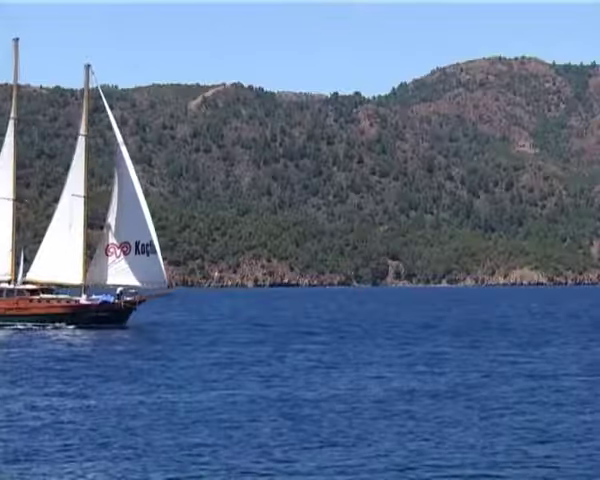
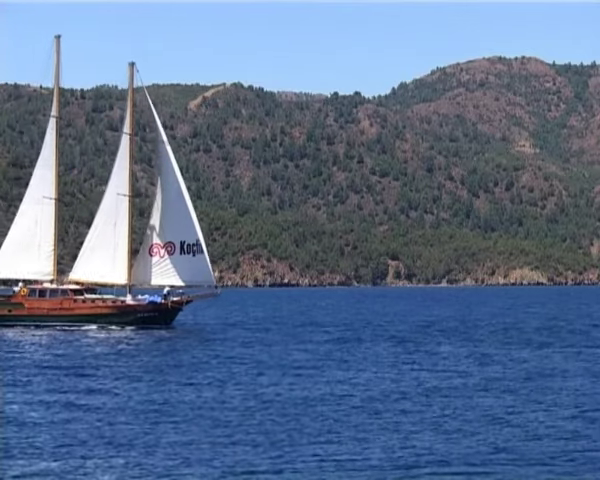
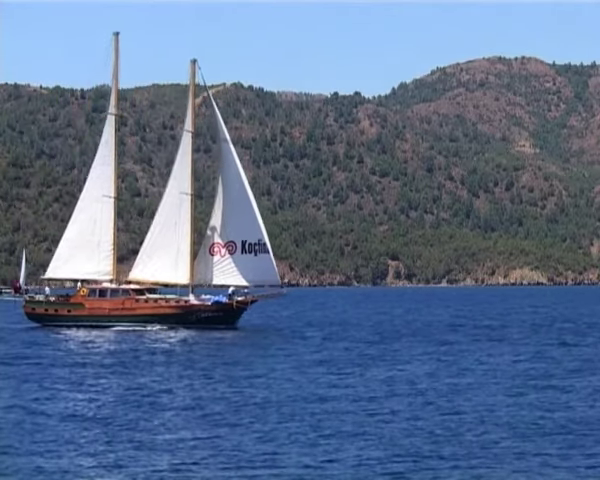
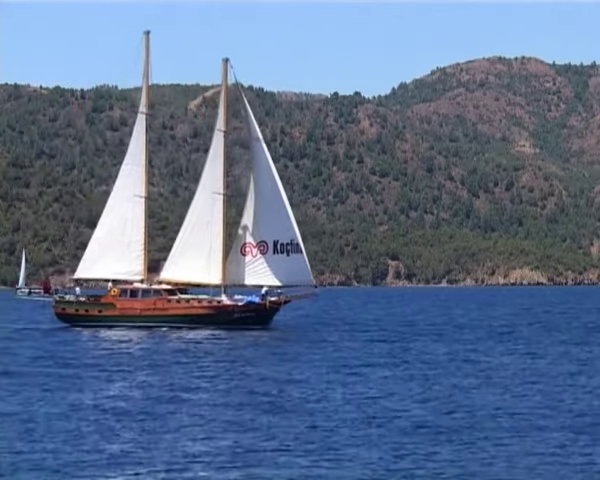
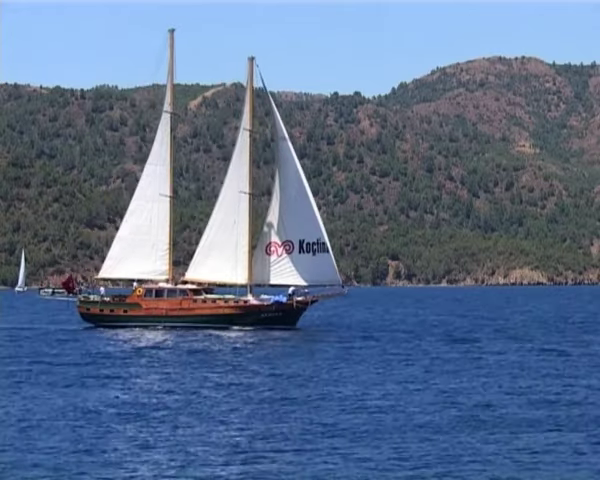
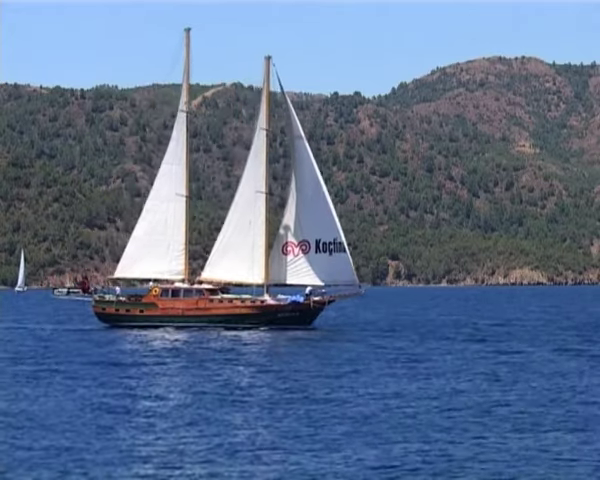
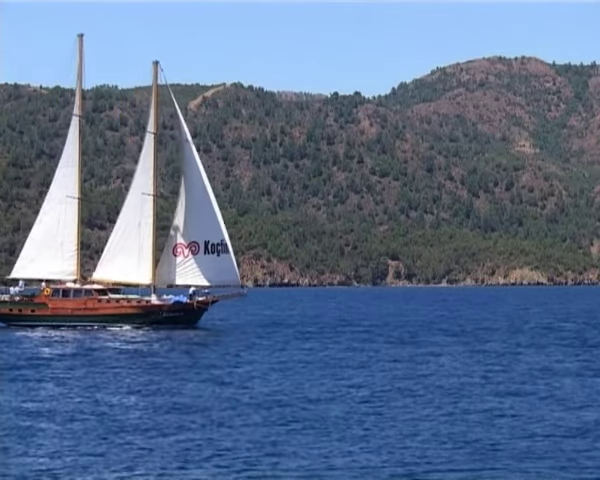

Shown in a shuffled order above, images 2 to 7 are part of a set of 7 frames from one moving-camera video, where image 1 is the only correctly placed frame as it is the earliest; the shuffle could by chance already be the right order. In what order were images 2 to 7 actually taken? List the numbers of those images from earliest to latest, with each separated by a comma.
2, 7, 3, 4, 5, 6
